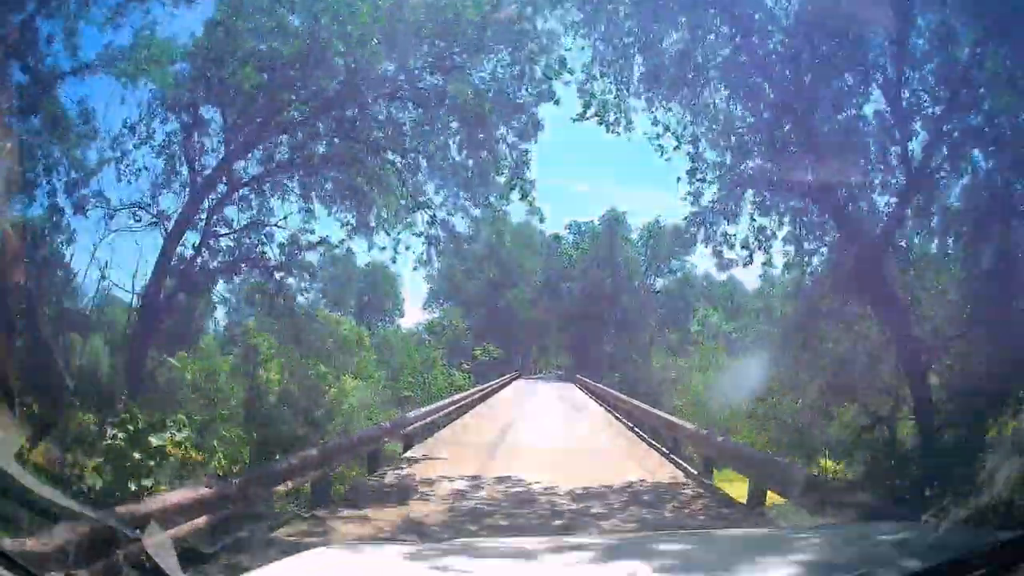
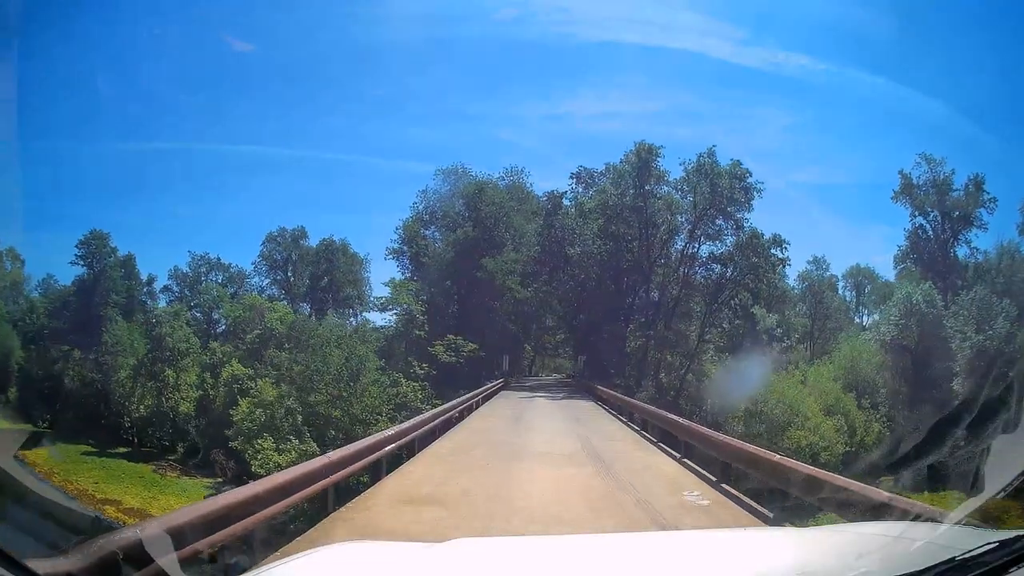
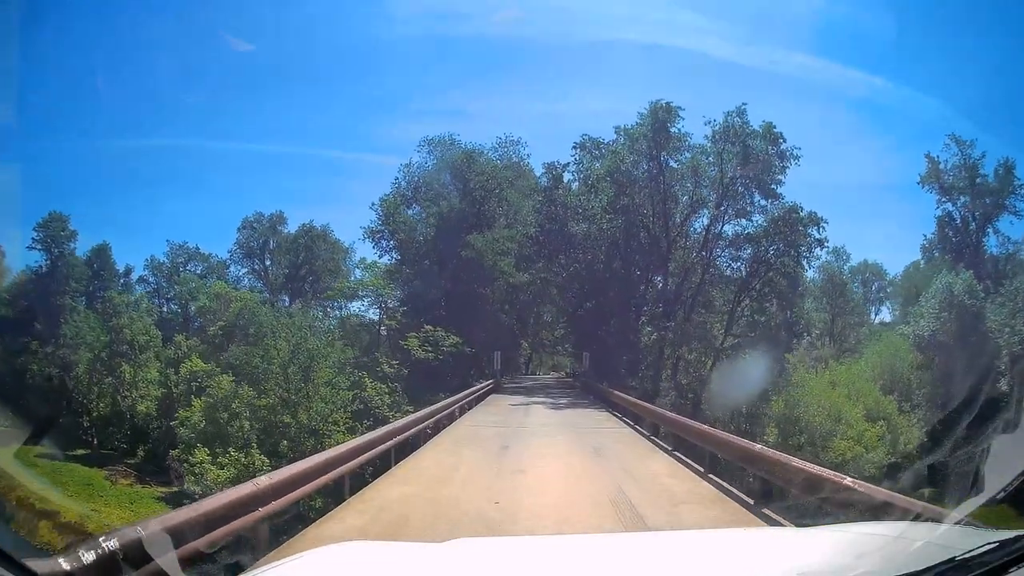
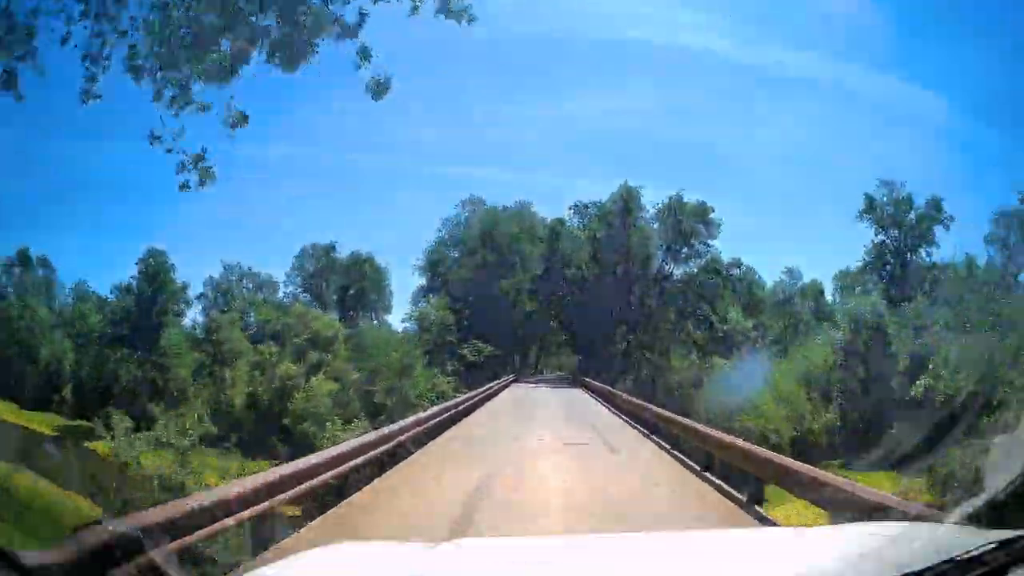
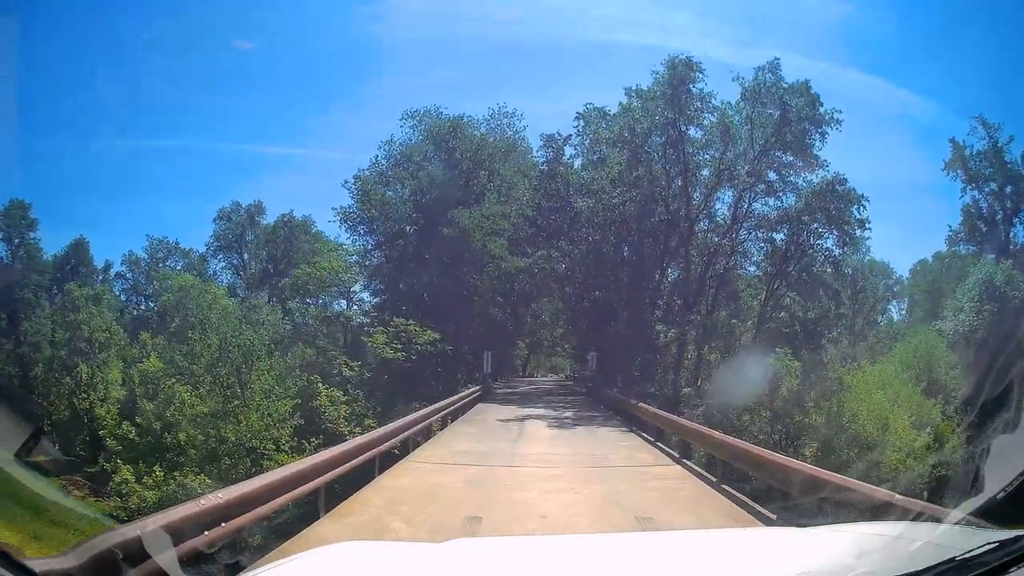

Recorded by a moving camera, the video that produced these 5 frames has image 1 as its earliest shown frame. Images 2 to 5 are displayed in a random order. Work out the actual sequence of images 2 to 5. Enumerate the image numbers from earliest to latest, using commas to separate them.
4, 2, 3, 5
